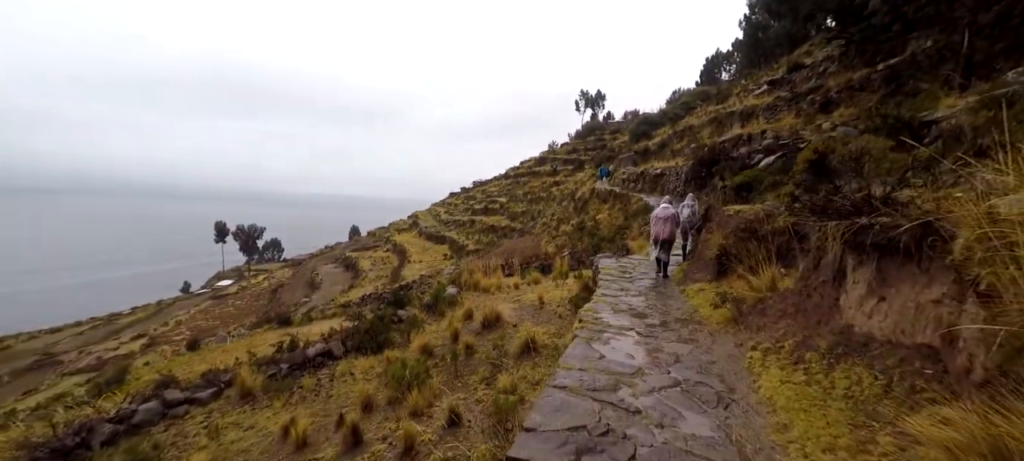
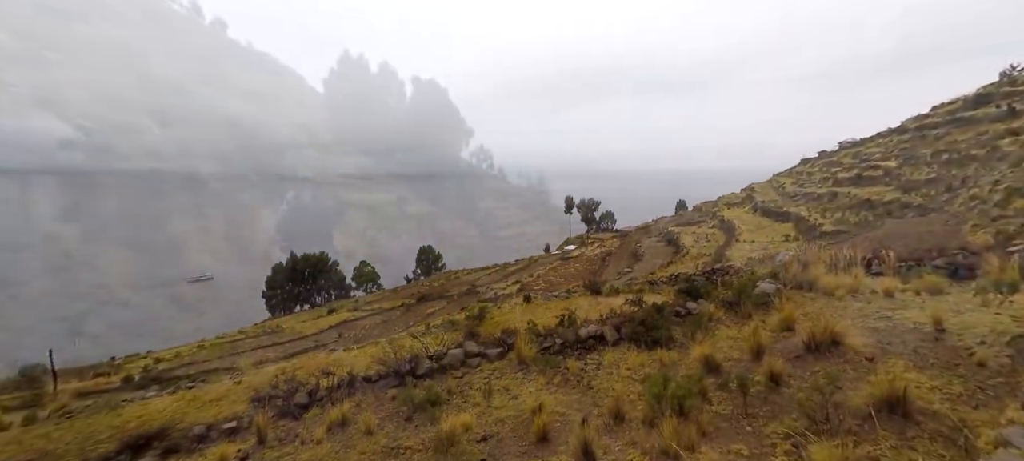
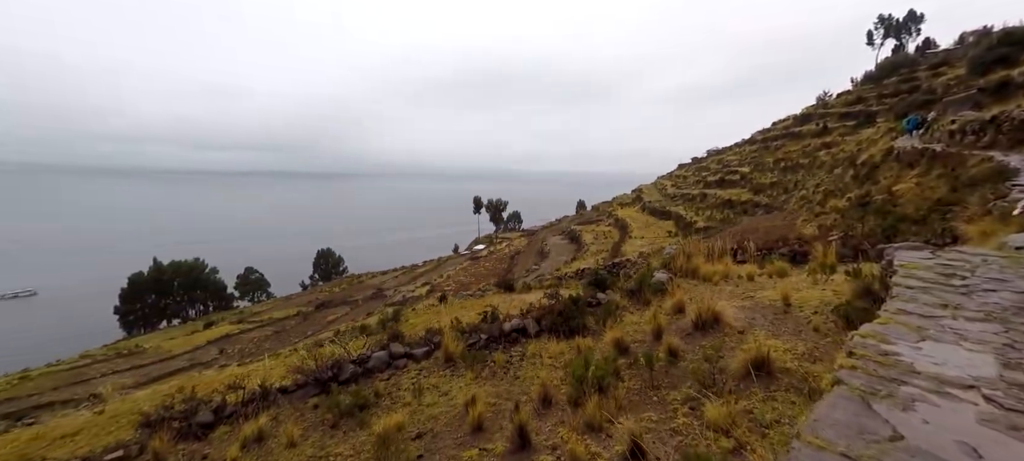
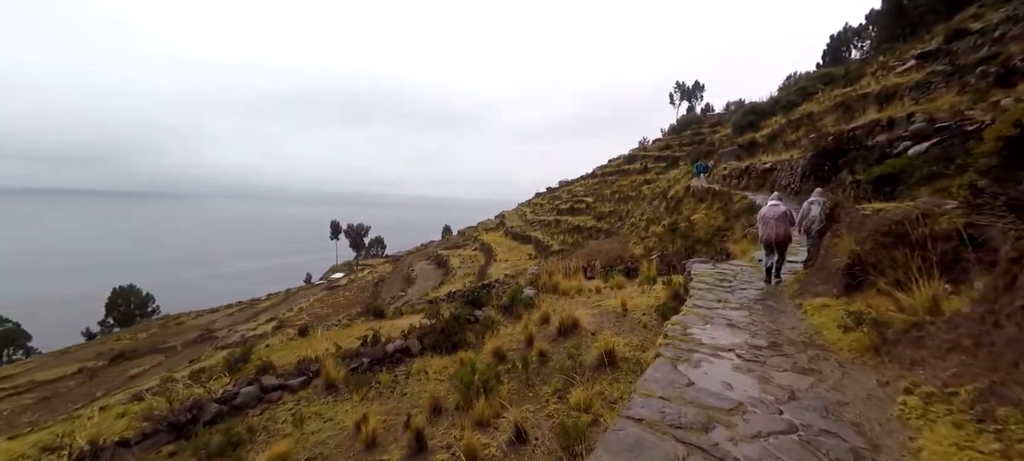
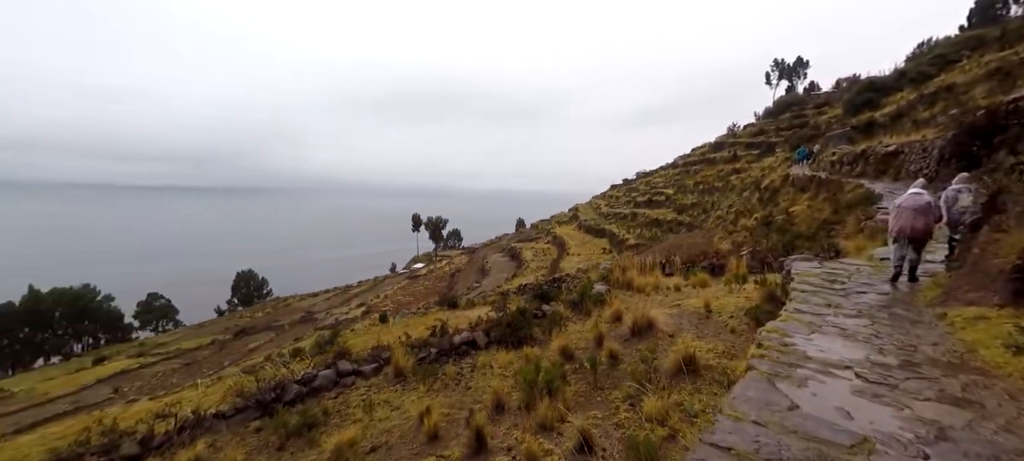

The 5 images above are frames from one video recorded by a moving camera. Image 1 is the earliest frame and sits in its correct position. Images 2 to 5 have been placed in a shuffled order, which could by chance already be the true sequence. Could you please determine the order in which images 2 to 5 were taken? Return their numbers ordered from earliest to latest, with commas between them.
4, 5, 3, 2
